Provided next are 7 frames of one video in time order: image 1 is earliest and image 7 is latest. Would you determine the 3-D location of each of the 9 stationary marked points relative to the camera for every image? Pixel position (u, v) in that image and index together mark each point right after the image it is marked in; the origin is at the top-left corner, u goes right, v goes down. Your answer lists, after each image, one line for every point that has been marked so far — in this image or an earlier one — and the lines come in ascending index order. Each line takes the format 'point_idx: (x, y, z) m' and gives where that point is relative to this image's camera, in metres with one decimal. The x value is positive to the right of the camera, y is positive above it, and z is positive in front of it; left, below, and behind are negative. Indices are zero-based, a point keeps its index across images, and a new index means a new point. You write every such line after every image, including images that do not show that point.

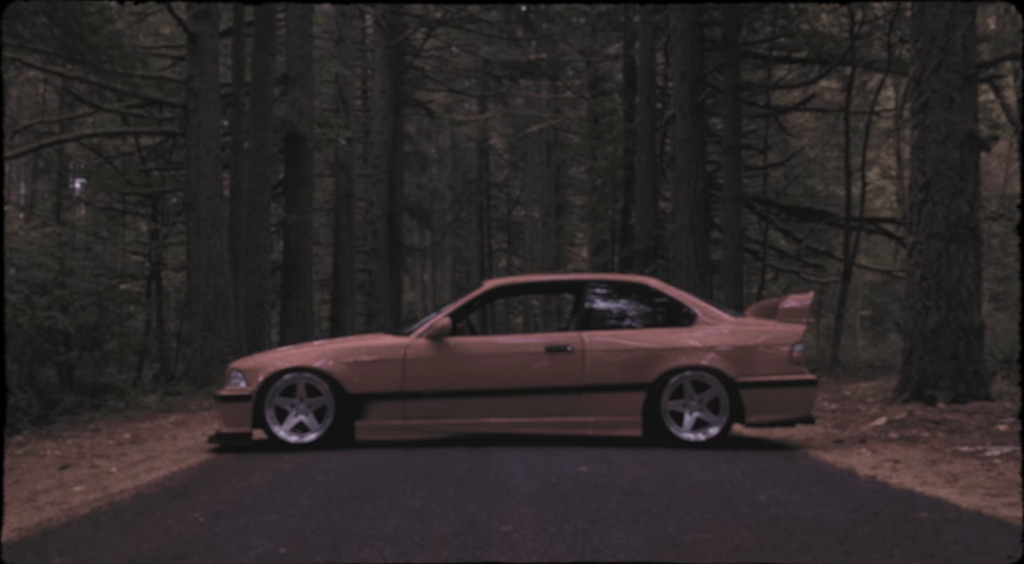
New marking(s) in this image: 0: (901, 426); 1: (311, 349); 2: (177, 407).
0: (+2.6, -1.0, +8.0) m
1: (-1.4, -0.5, +8.5) m
2: (-3.8, -1.4, +13.2) m
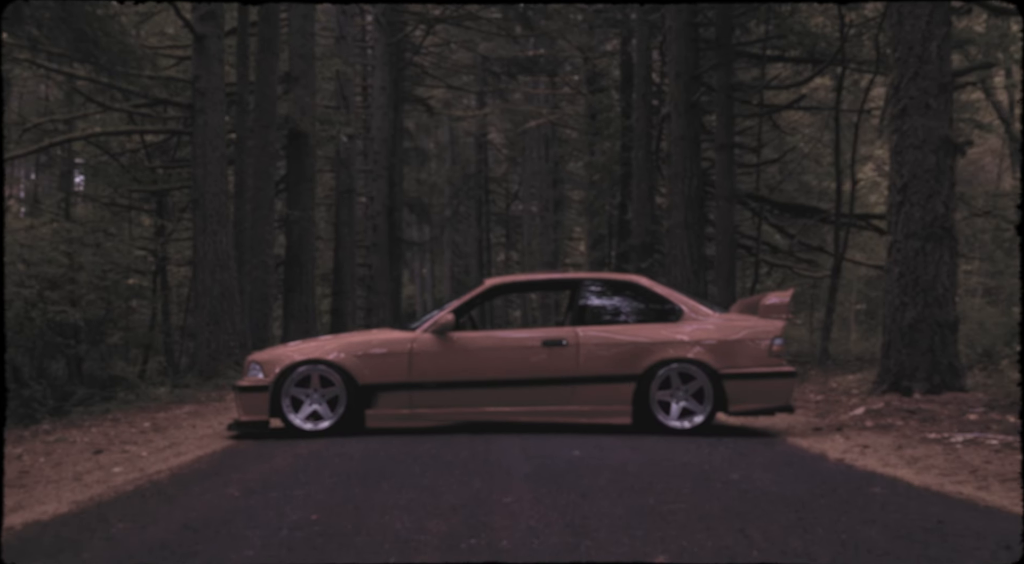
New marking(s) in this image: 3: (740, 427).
0: (+2.6, -1.0, +8.5) m
1: (-1.4, -0.5, +9.0) m
2: (-3.8, -1.4, +13.7) m
3: (+1.8, -1.1, +9.4) m
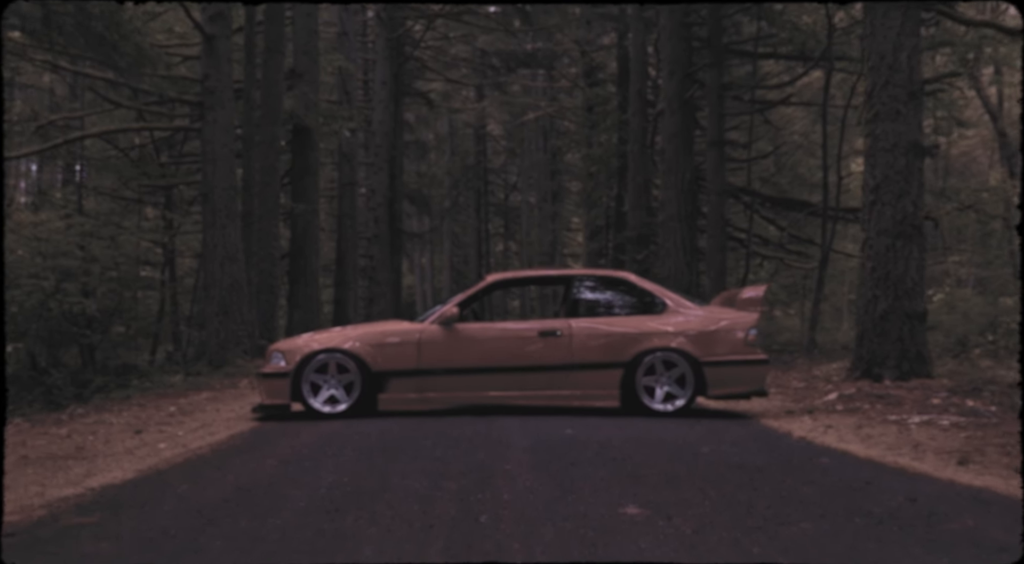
0: (+2.6, -0.9, +9.2) m
1: (-1.4, -0.4, +9.7) m
2: (-3.8, -1.3, +14.4) m
3: (+1.8, -1.1, +10.1) m
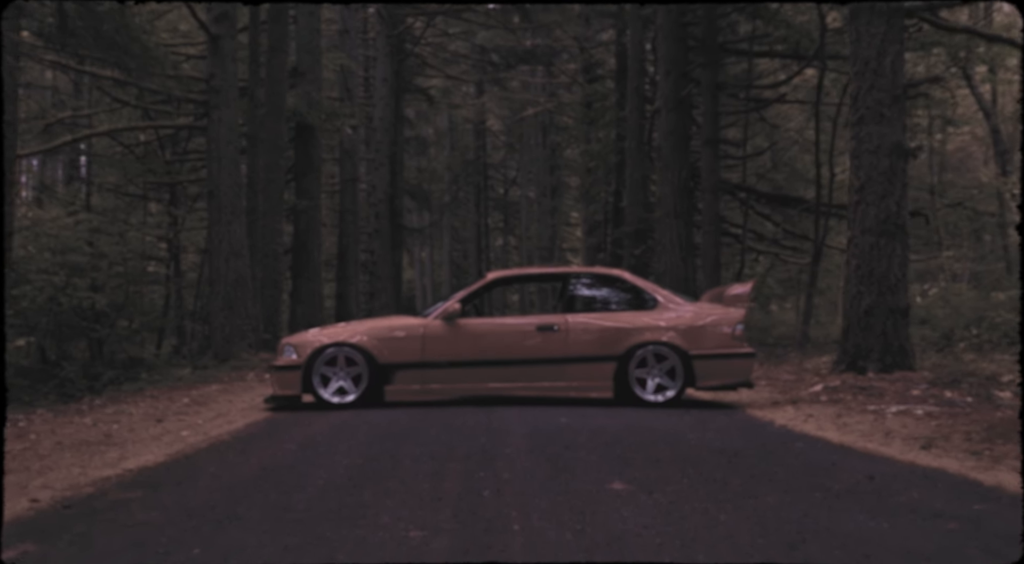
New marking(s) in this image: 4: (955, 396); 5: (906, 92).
0: (+2.6, -0.9, +9.7) m
1: (-1.4, -0.4, +10.1) m
2: (-3.8, -1.2, +14.8) m
3: (+1.8, -1.1, +10.5) m
4: (+3.4, -0.9, +9.0) m
5: (+3.7, +1.8, +11.0) m
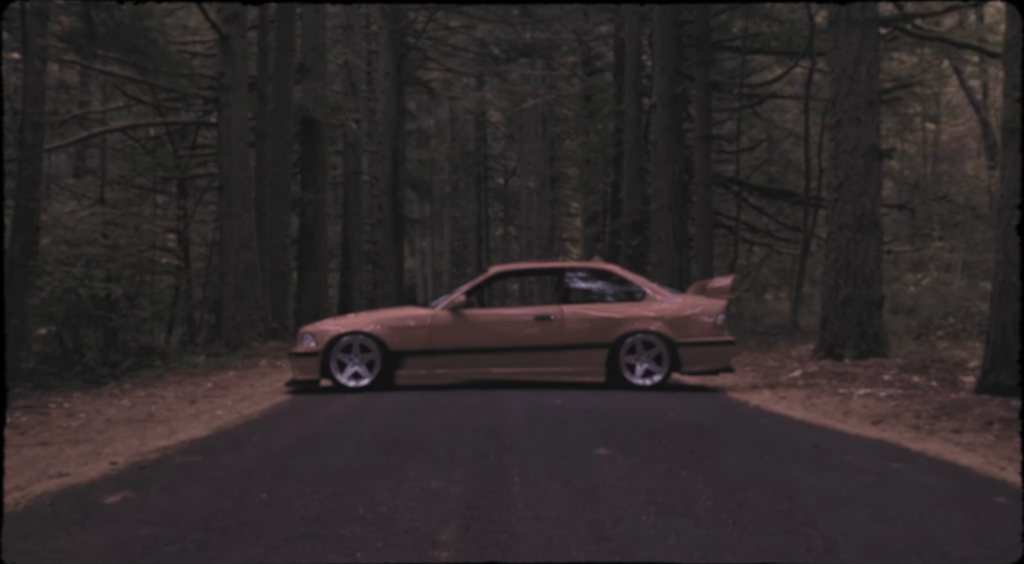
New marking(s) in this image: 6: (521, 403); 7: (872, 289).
0: (+2.6, -0.8, +10.4) m
1: (-1.4, -0.3, +10.9) m
2: (-3.8, -1.1, +15.6) m
3: (+1.8, -1.0, +11.3) m
4: (+3.4, -0.8, +9.7) m
5: (+3.7, +1.8, +11.7) m
6: (+0.1, -1.0, +9.3) m
7: (+3.6, -0.1, +11.6) m
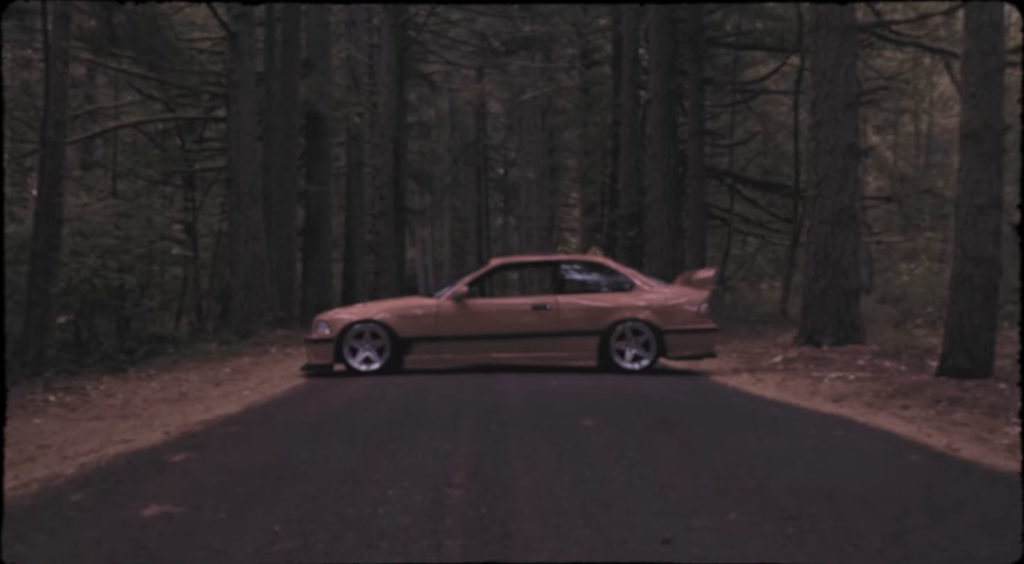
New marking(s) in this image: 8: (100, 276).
0: (+2.6, -0.8, +11.2) m
1: (-1.4, -0.2, +11.6) m
2: (-3.8, -1.0, +16.3) m
3: (+1.8, -0.9, +12.0) m
4: (+3.4, -0.7, +10.5) m
5: (+3.7, +1.9, +12.4) m
6: (+0.1, -0.9, +10.0) m
7: (+3.6, 0.0, +12.3) m
8: (-6.8, +0.1, +19.3) m
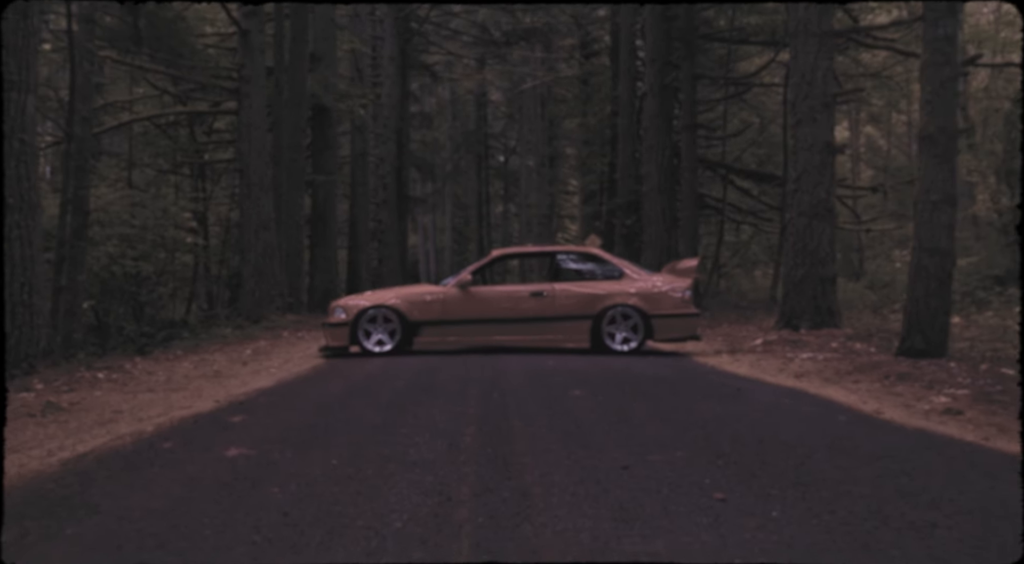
0: (+2.6, -0.6, +12.1) m
1: (-1.4, -0.1, +12.5) m
2: (-3.8, -0.8, +17.3) m
3: (+1.8, -0.8, +12.9) m
4: (+3.4, -0.6, +11.4) m
5: (+3.7, +2.1, +13.3) m
6: (+0.1, -0.8, +10.9) m
7: (+3.6, +0.2, +13.2) m
8: (-6.8, +0.3, +20.2) m
